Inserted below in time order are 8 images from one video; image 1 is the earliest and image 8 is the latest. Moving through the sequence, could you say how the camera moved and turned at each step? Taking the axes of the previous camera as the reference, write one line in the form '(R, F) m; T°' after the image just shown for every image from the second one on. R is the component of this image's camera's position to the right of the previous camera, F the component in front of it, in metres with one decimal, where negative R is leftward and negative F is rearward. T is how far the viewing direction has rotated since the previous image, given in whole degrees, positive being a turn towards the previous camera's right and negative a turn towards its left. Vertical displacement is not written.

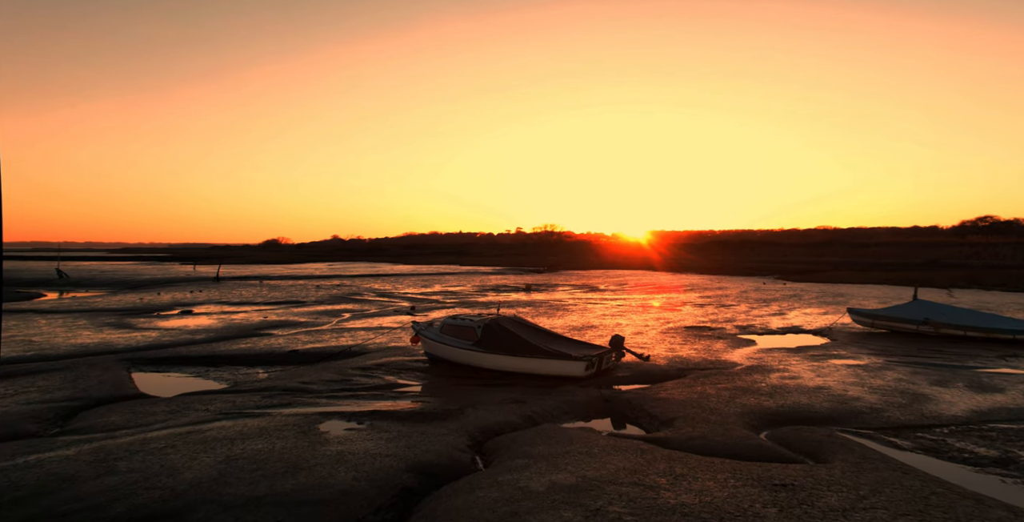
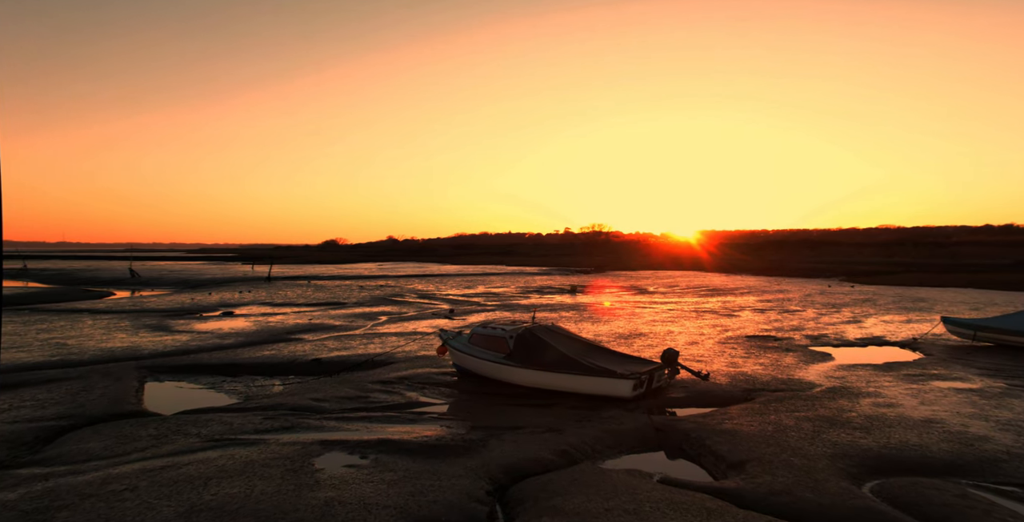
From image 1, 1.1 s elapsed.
(+0.3, +2.4) m; -4°
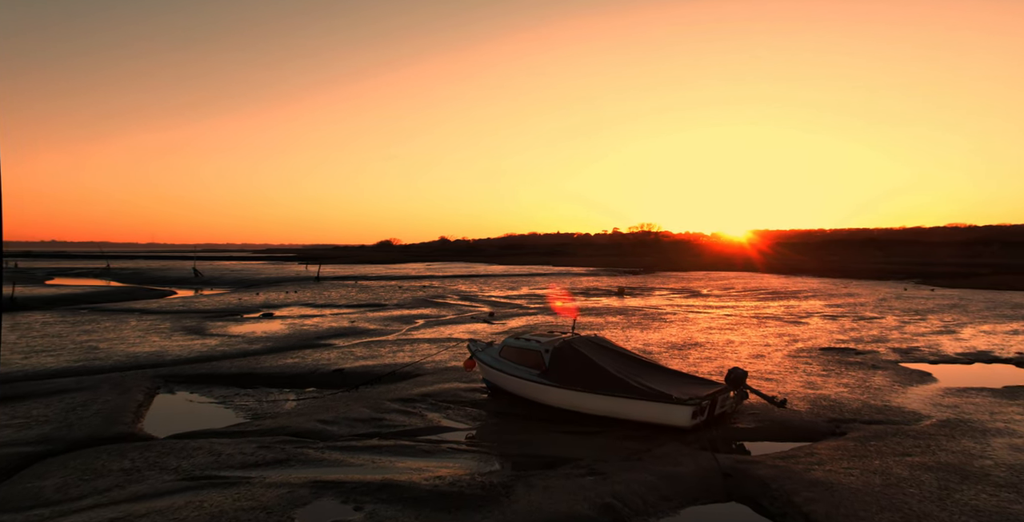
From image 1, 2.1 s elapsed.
(+0.2, +2.4) m; -4°
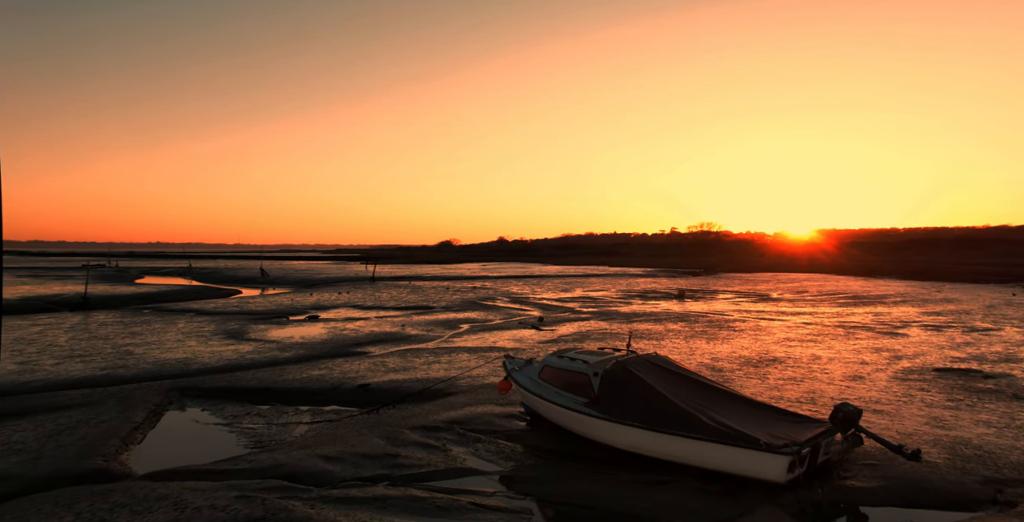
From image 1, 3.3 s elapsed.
(+0.3, +2.9) m; -5°
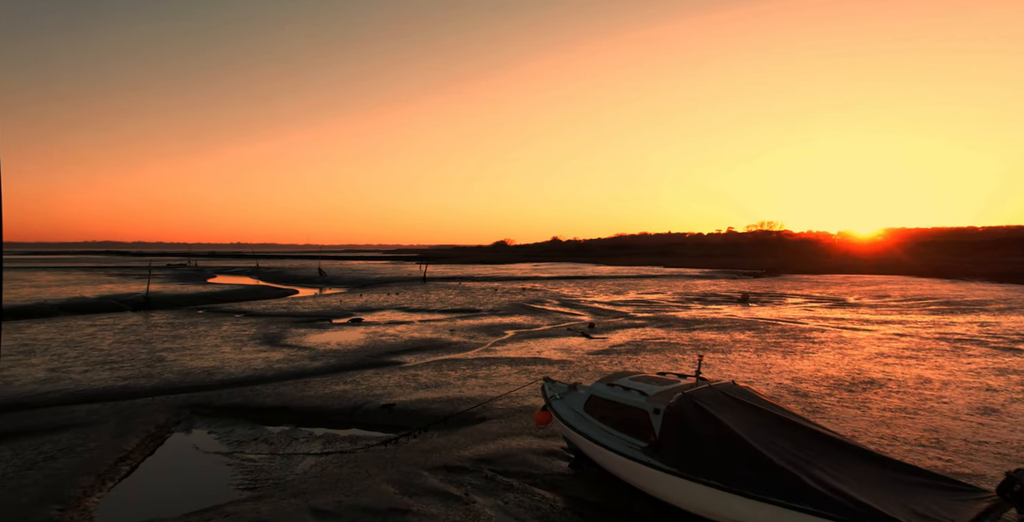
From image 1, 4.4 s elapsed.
(+0.2, +2.7) m; -5°
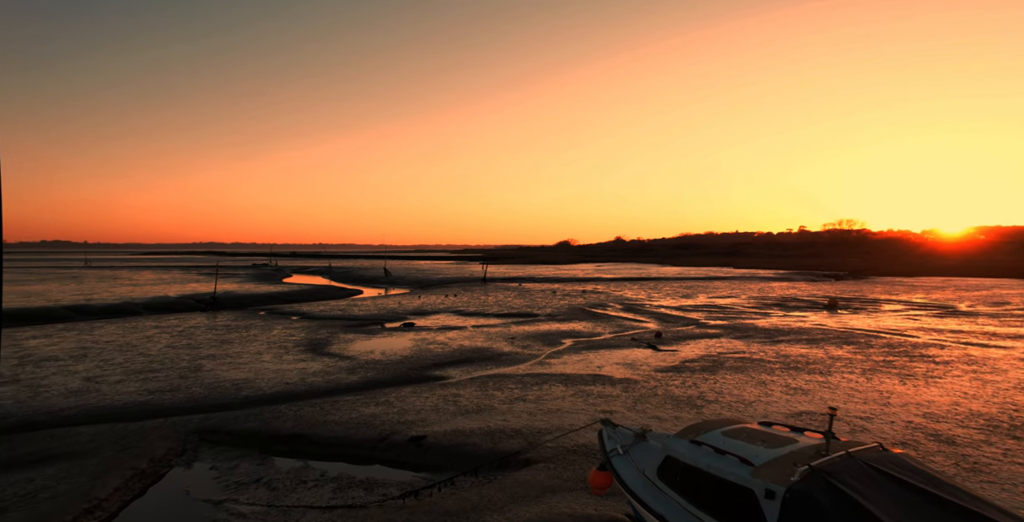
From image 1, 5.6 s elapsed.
(+0.2, +3.1) m; -6°
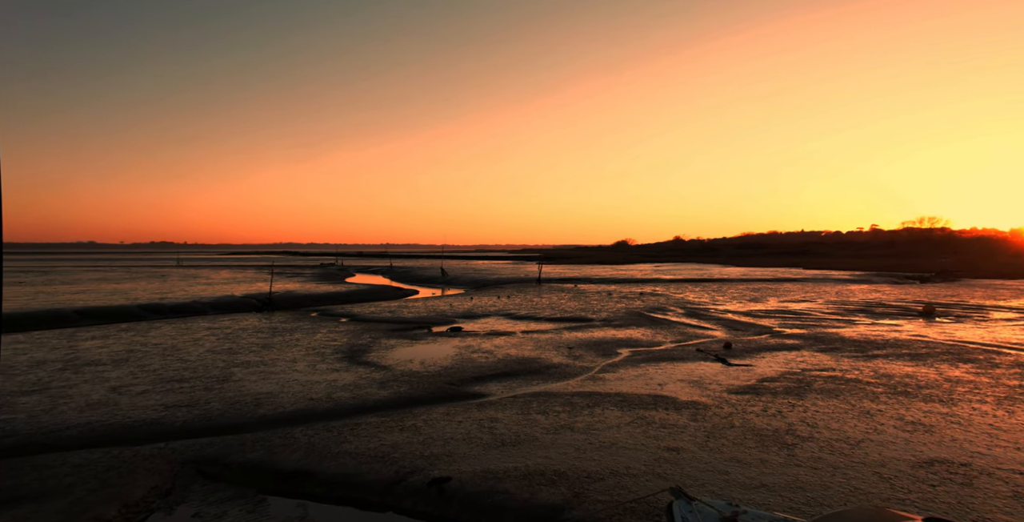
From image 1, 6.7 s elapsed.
(+0.3, +2.9) m; -5°
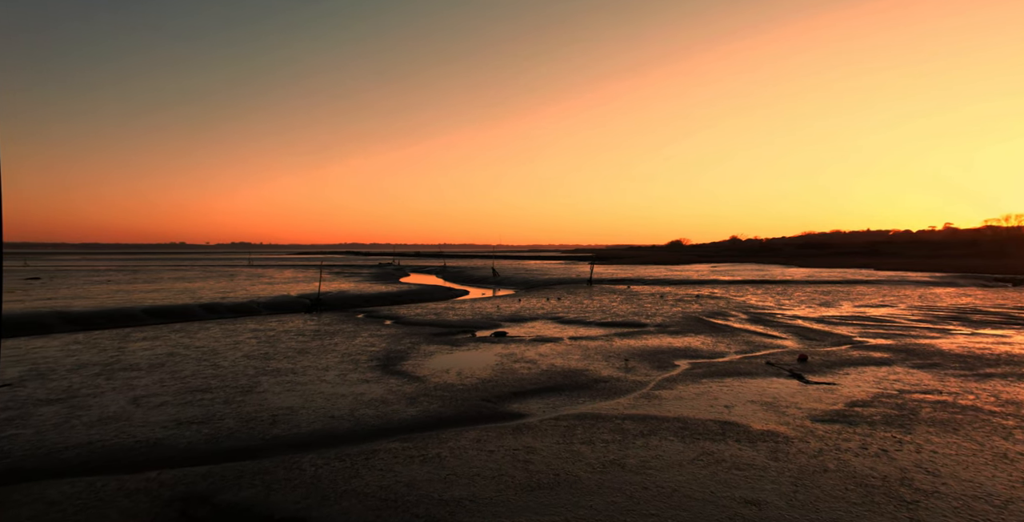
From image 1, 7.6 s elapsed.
(+0.3, +2.6) m; -5°
